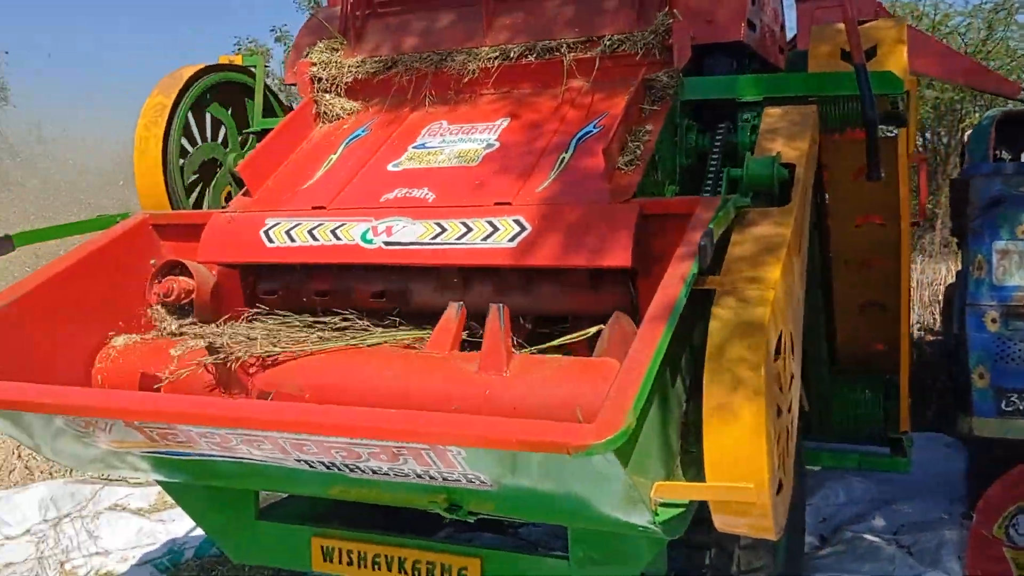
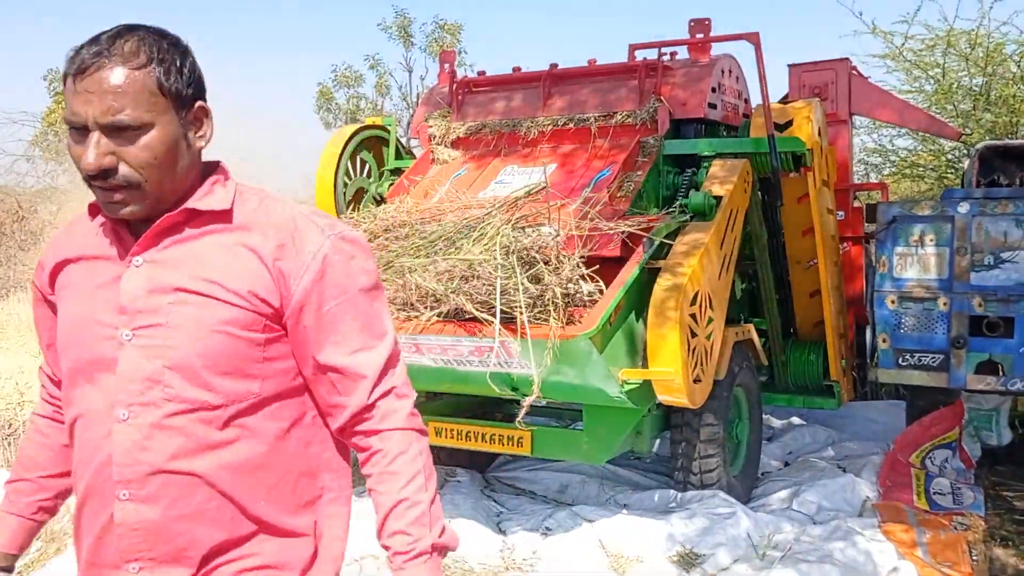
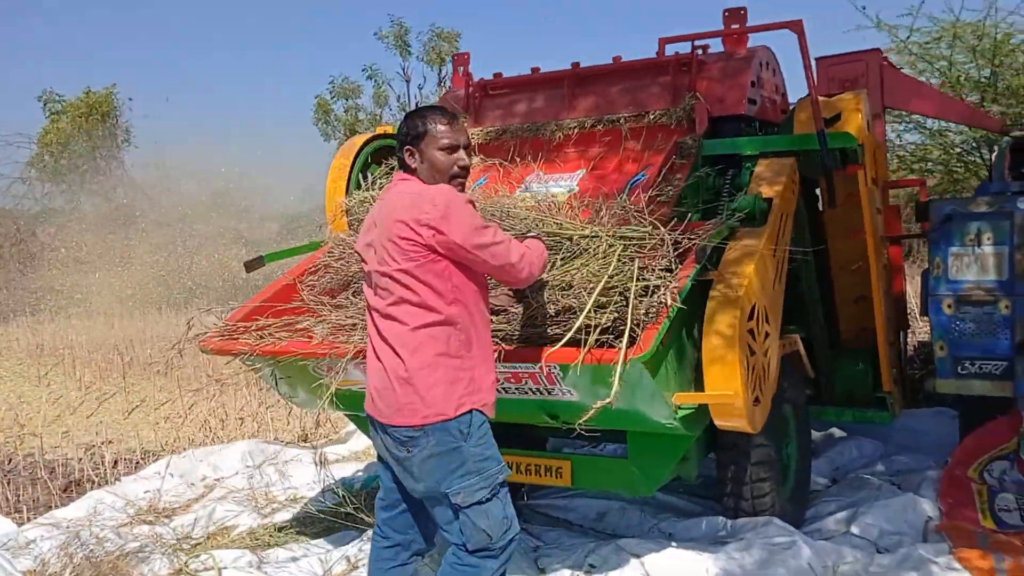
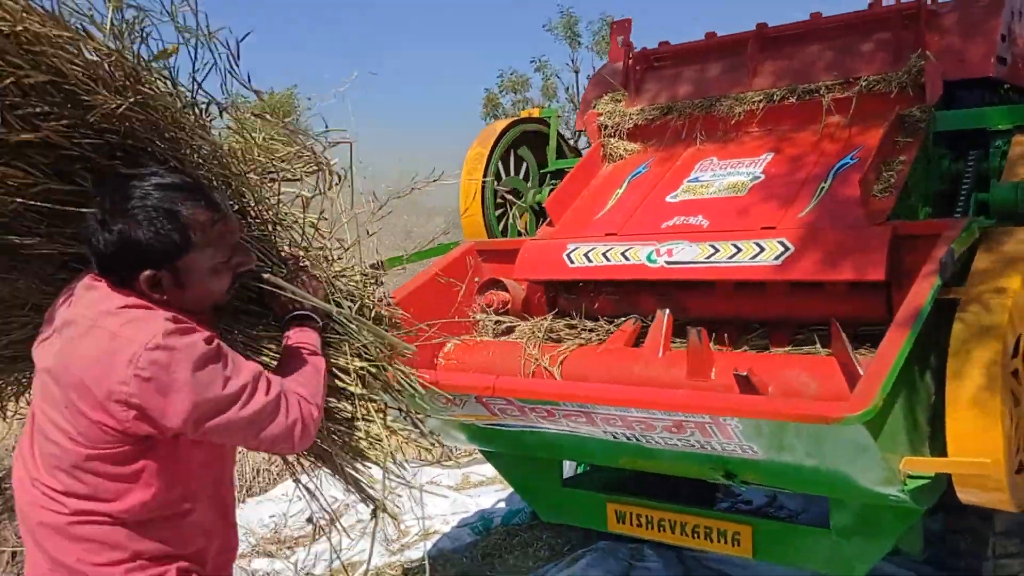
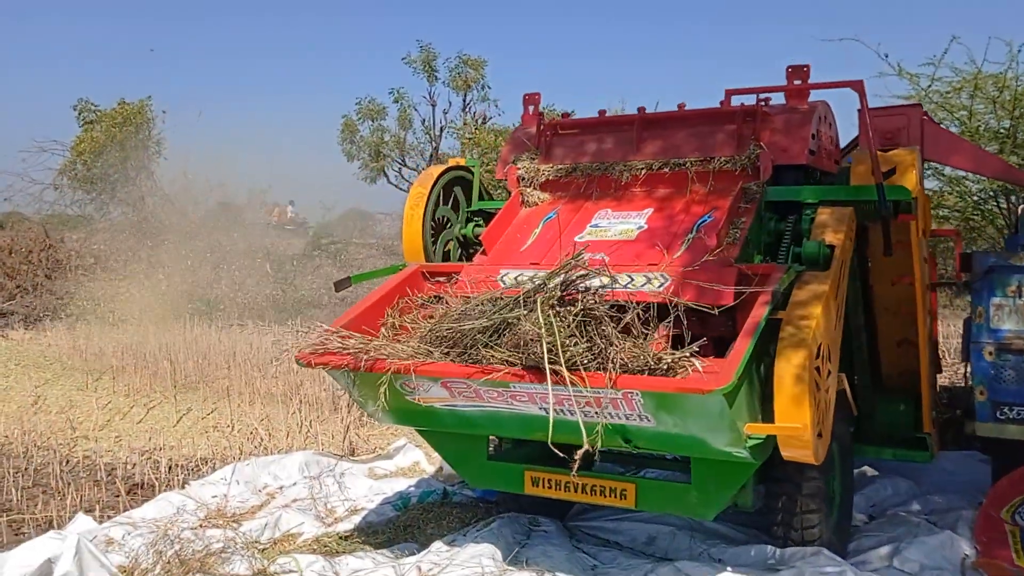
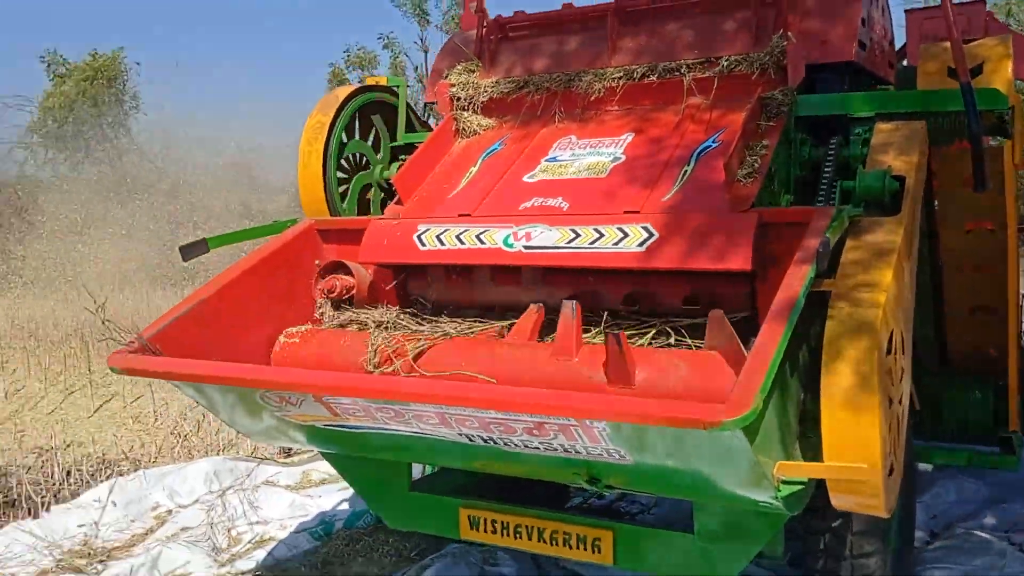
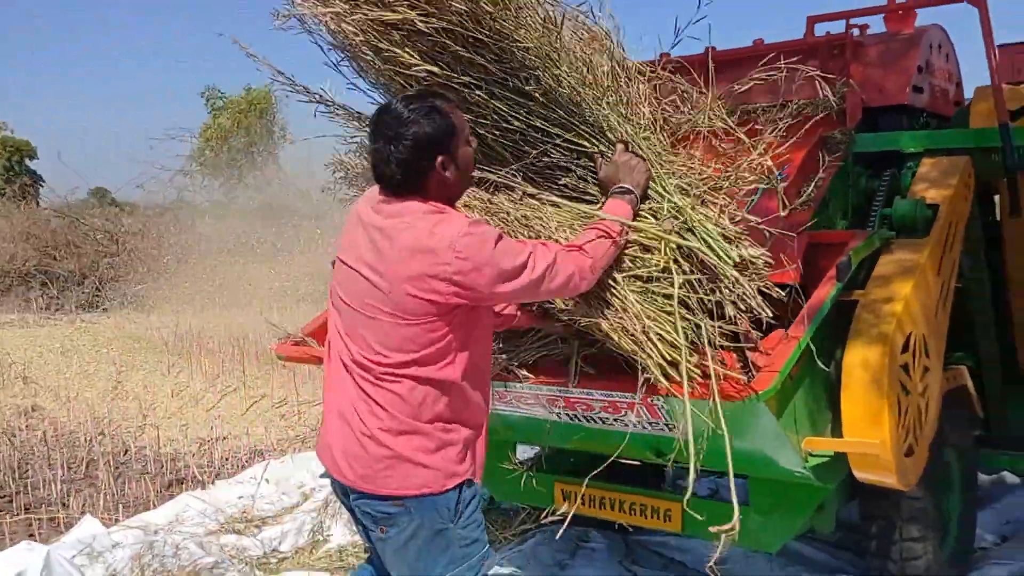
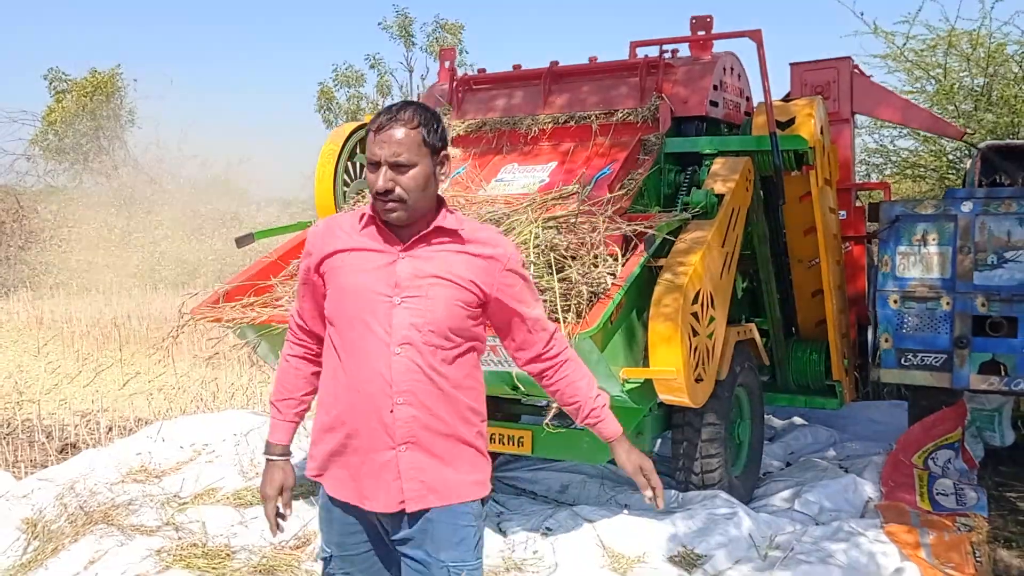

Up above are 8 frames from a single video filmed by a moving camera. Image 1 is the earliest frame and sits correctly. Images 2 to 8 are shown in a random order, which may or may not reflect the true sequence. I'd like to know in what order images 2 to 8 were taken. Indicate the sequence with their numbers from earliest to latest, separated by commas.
6, 4, 7, 3, 8, 2, 5
